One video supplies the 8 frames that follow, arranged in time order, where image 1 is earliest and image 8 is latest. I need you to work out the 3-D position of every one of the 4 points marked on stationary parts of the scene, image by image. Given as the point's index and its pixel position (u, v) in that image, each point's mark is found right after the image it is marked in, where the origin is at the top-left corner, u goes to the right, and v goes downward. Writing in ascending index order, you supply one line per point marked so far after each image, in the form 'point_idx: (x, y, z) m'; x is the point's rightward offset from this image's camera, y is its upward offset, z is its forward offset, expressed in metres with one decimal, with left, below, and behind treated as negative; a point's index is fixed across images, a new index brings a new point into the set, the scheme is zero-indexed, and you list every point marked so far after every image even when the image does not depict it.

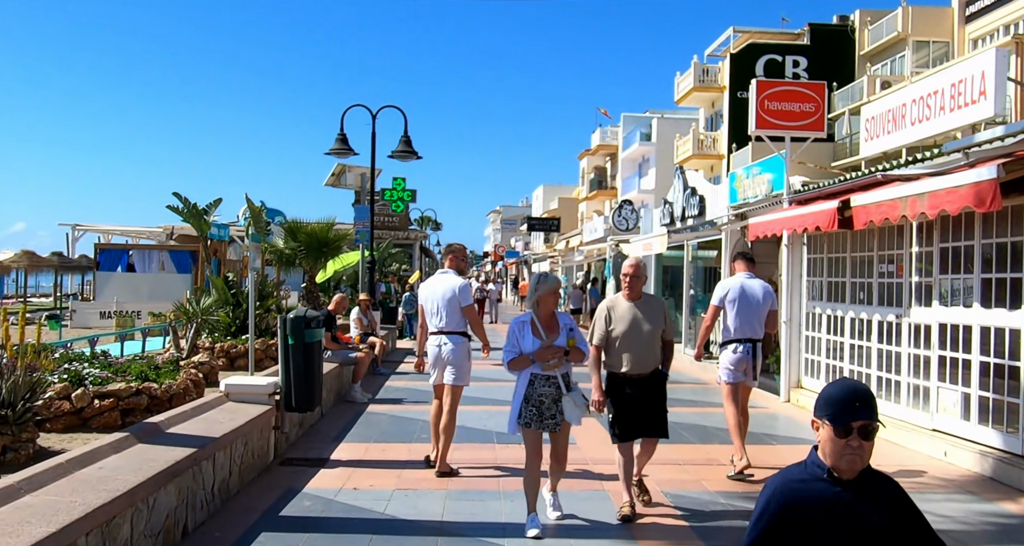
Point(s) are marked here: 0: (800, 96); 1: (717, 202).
0: (+3.6, +2.2, +11.4) m
1: (+3.3, +1.2, +14.8) m
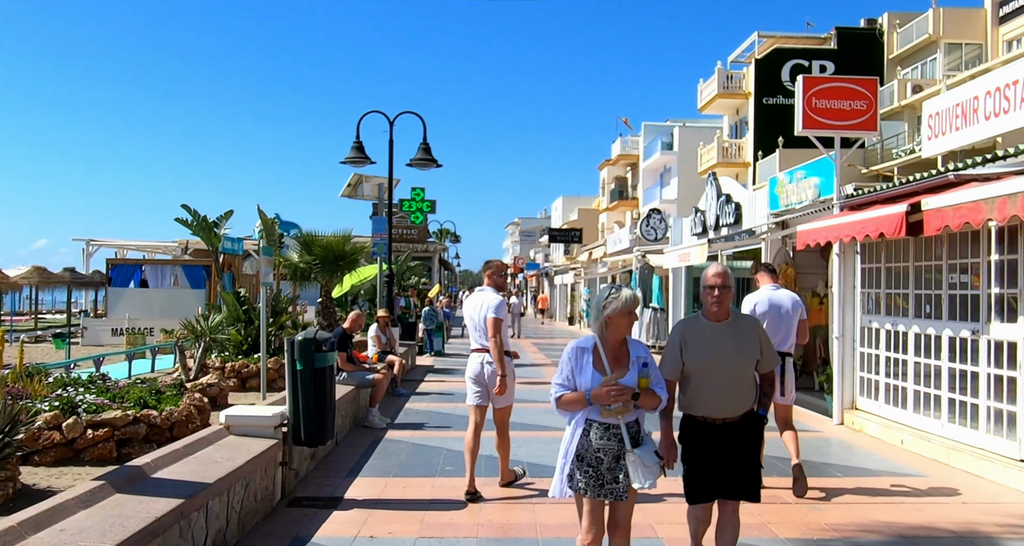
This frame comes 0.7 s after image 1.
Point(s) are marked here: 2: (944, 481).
0: (+3.9, +2.1, +10.5) m
1: (+3.7, +1.0, +14.0) m
2: (+3.6, -1.7, +7.5) m
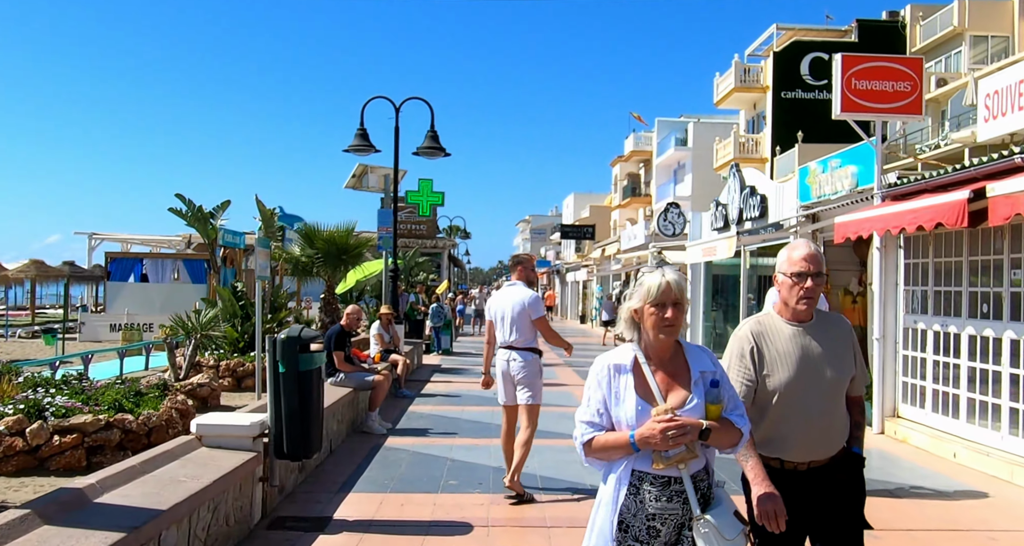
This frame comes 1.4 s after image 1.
0: (+4.0, +2.1, +9.7) m
1: (+3.9, +1.0, +13.1) m
2: (+3.7, -1.7, +6.7) m
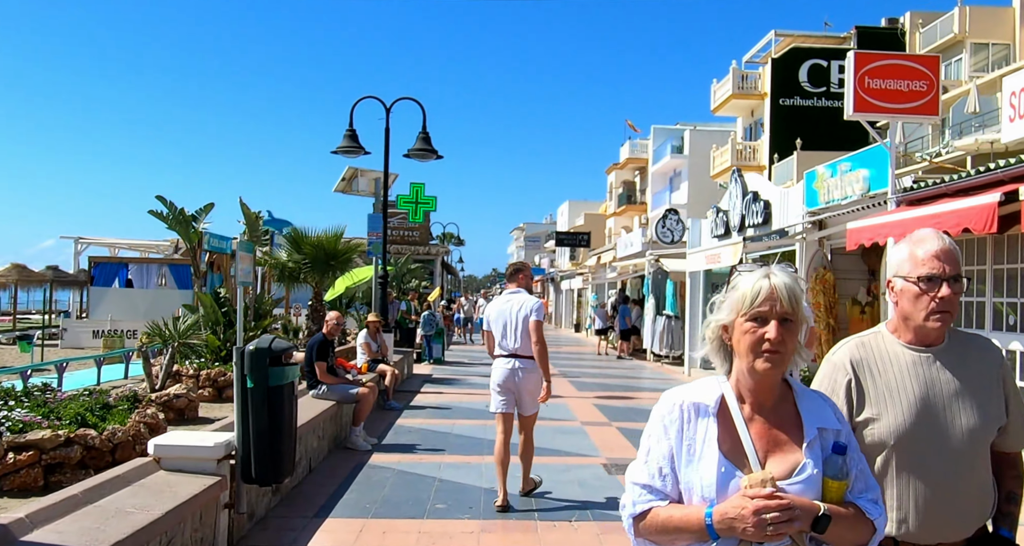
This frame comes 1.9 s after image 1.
0: (+4.0, +2.0, +9.2) m
1: (+3.8, +0.9, +12.6) m
2: (+3.6, -1.7, +6.2) m
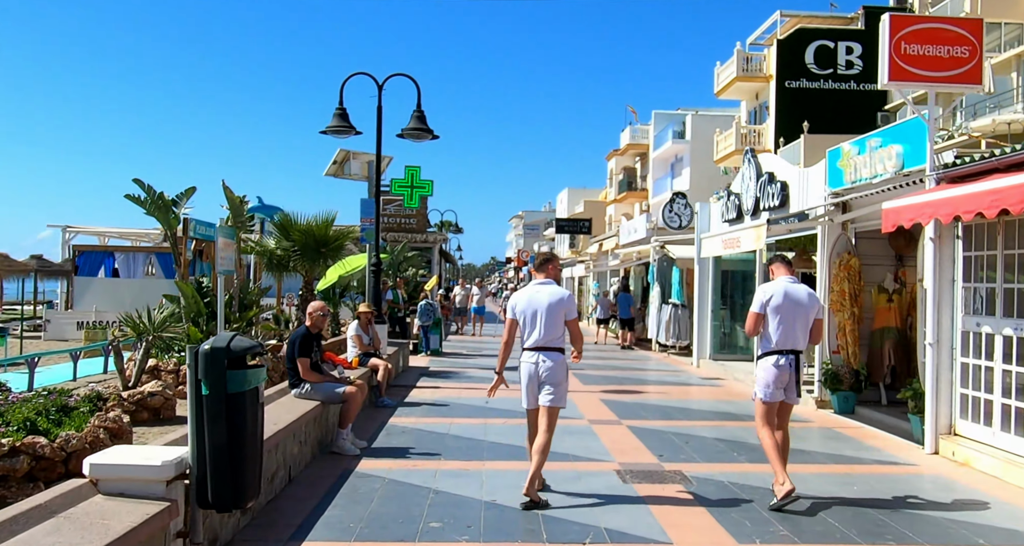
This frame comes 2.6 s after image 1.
0: (+4.0, +2.2, +8.4) m
1: (+3.8, +1.1, +11.8) m
2: (+3.6, -1.6, +5.4) m
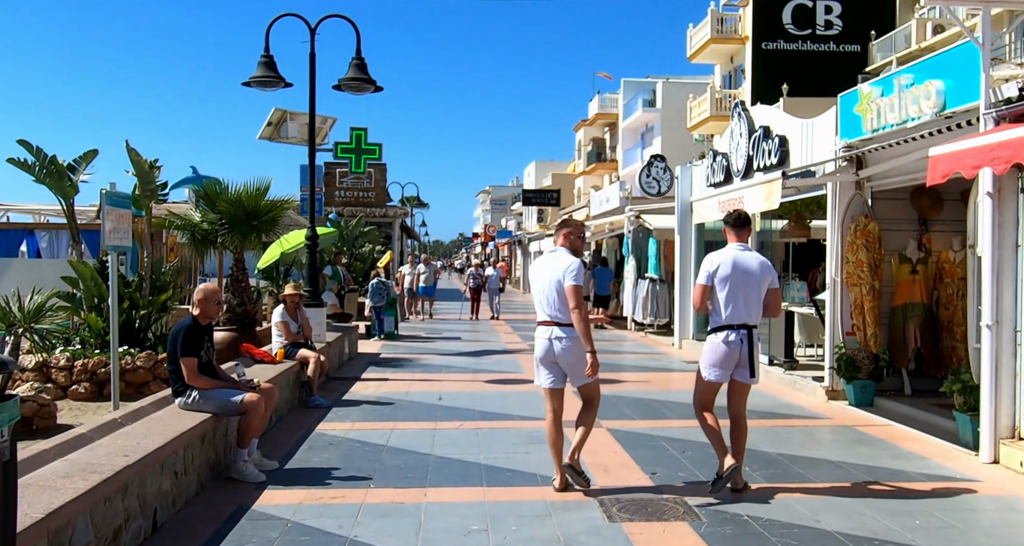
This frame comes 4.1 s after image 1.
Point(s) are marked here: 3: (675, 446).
0: (+3.6, +2.5, +6.7) m
1: (+3.3, +1.4, +10.1) m
2: (+3.4, -1.5, +3.8) m
3: (+1.3, -1.4, +7.5) m
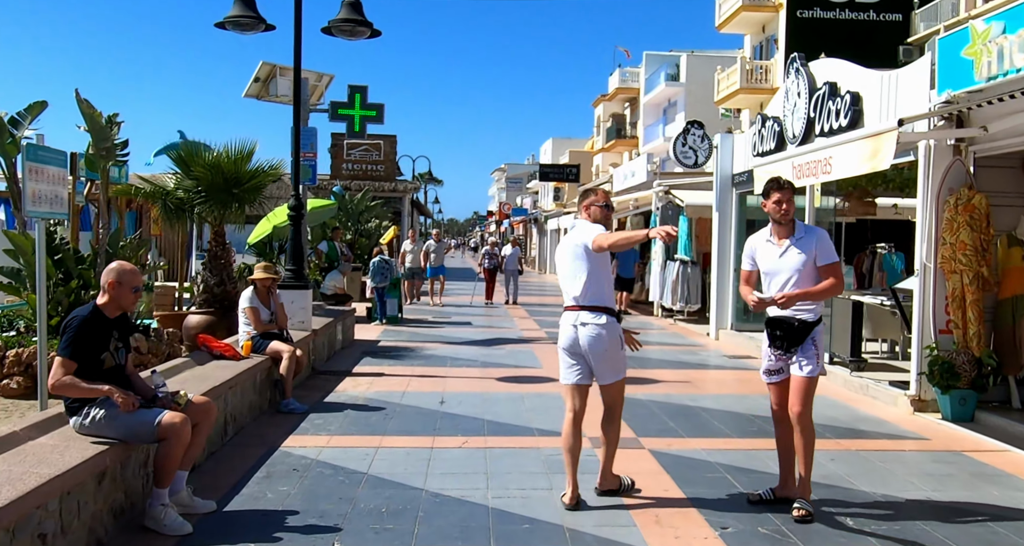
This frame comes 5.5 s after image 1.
0: (+3.8, +2.5, +4.9) m
1: (+3.5, +1.6, +8.3) m
2: (+3.4, -1.5, +2.1) m
3: (+1.4, -1.3, +5.8) m
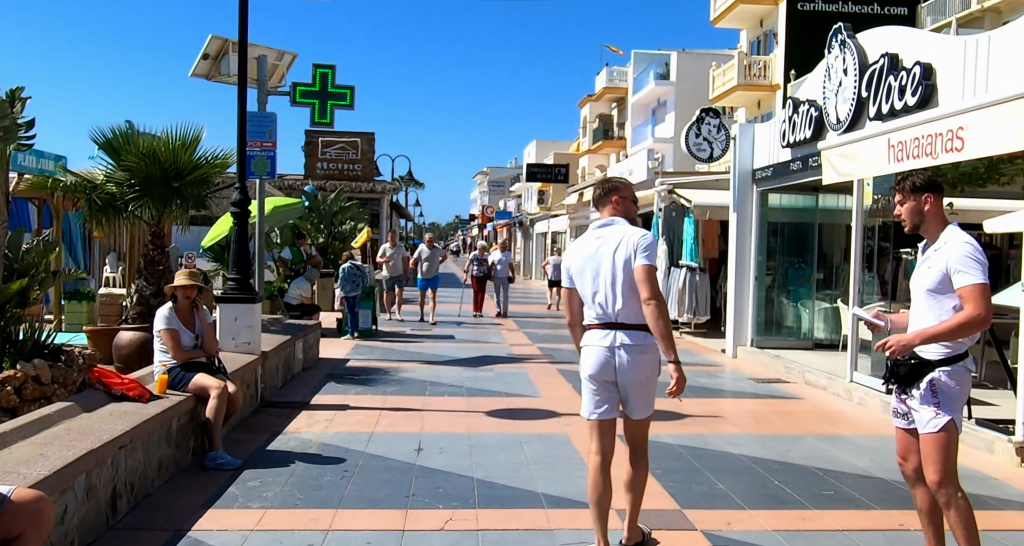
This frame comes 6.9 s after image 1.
0: (+3.8, +2.4, +3.2) m
1: (+3.5, +1.5, +6.7) m
2: (+3.5, -1.5, +0.4) m
3: (+1.5, -1.4, +4.1) m
